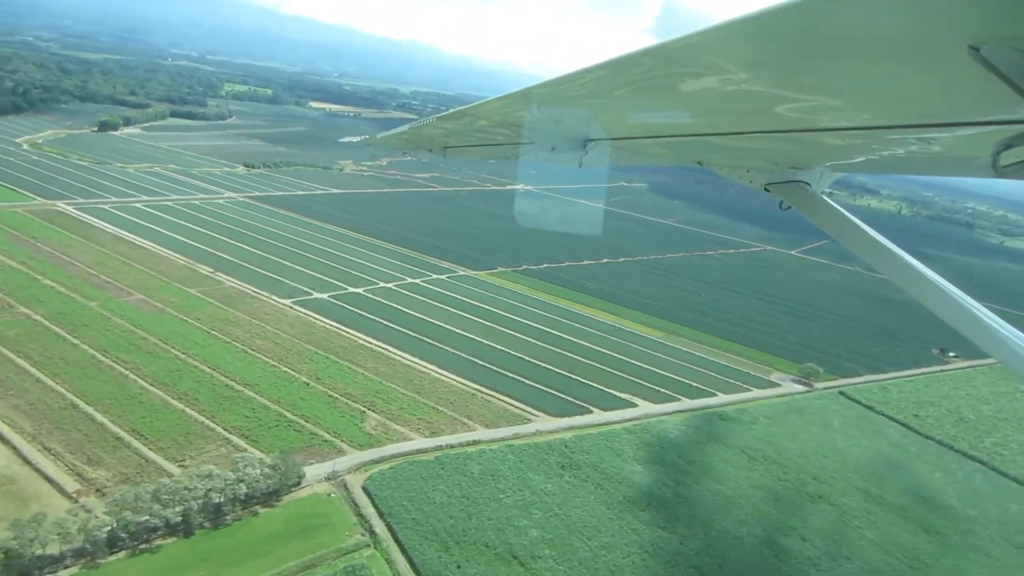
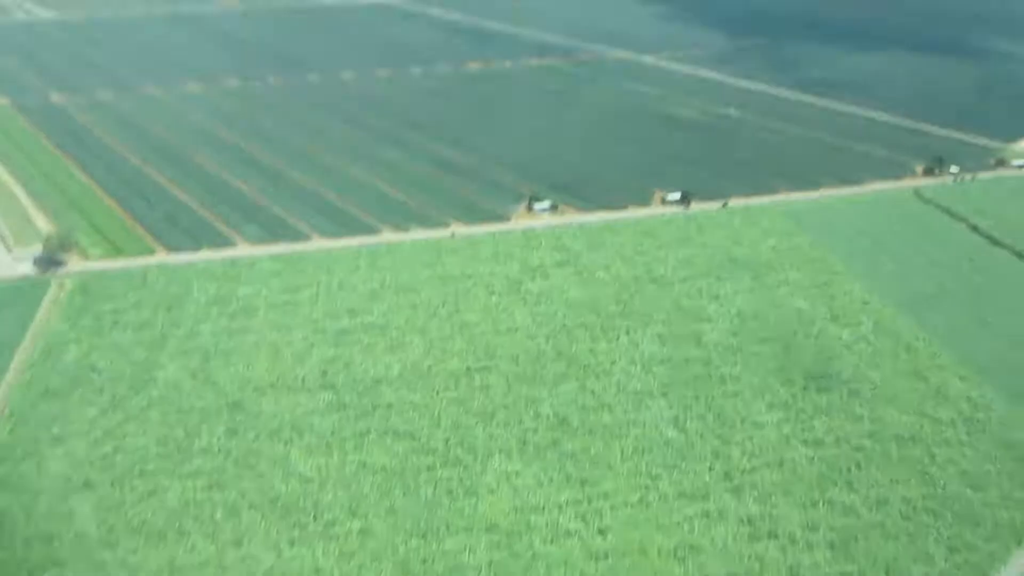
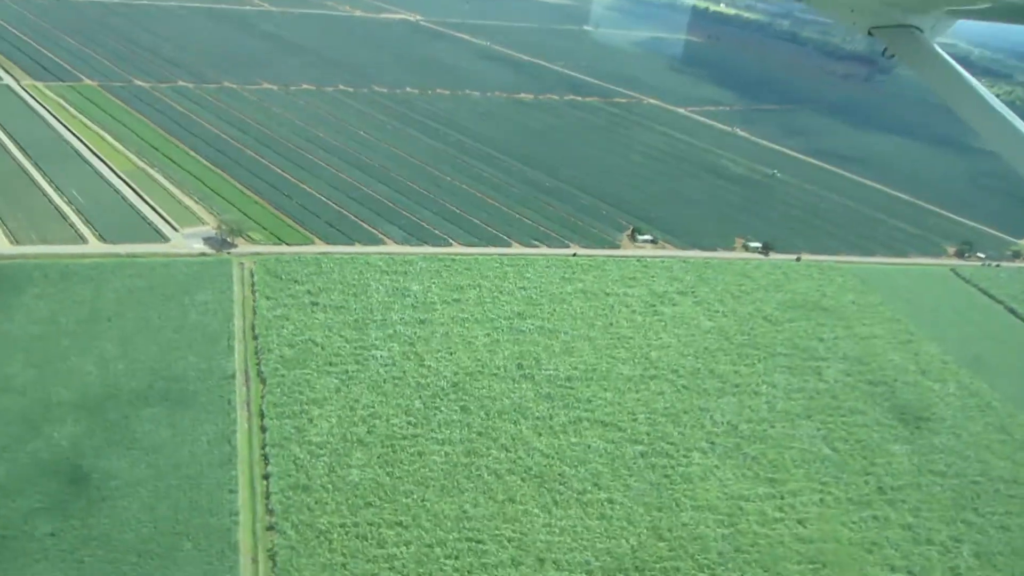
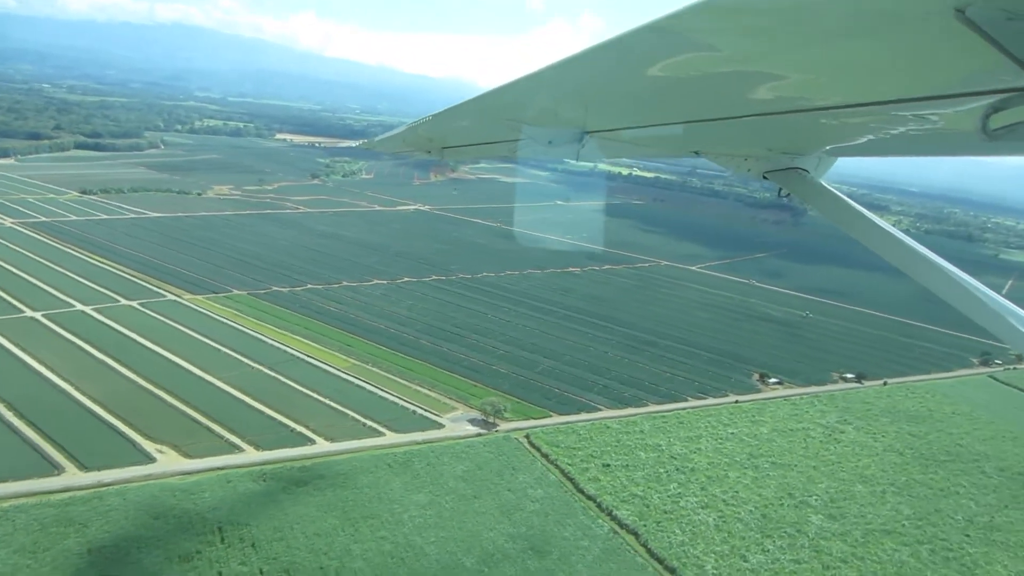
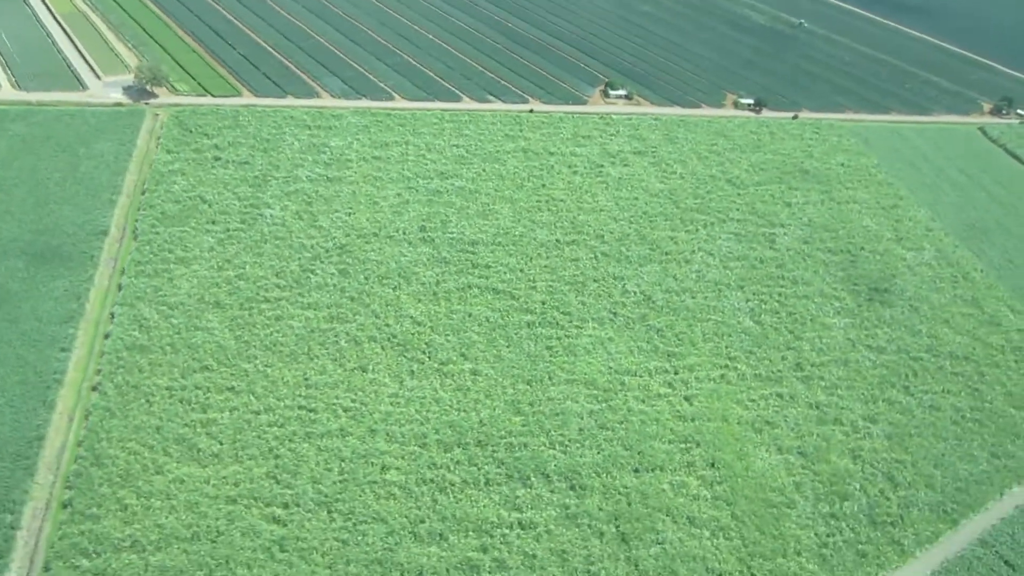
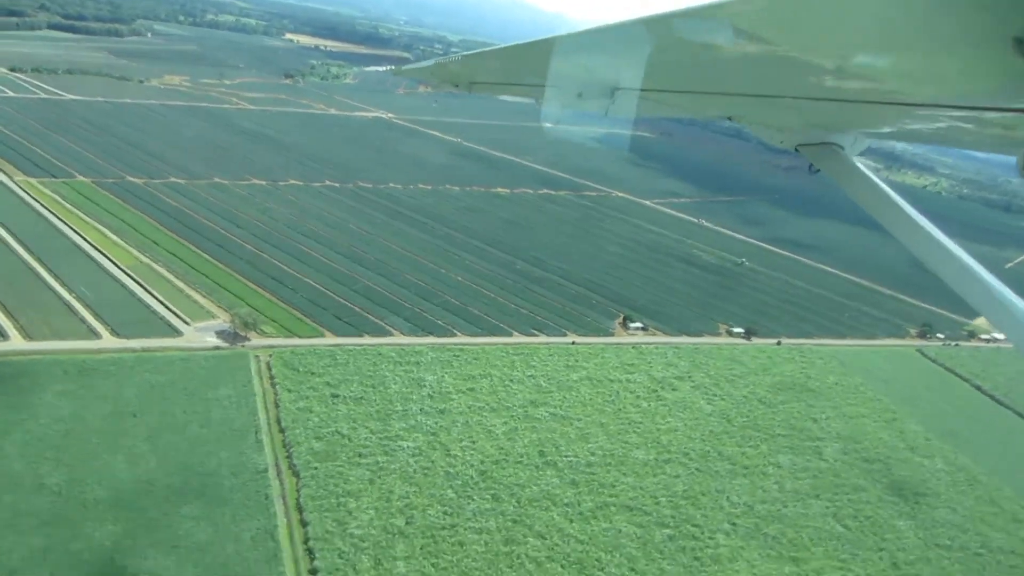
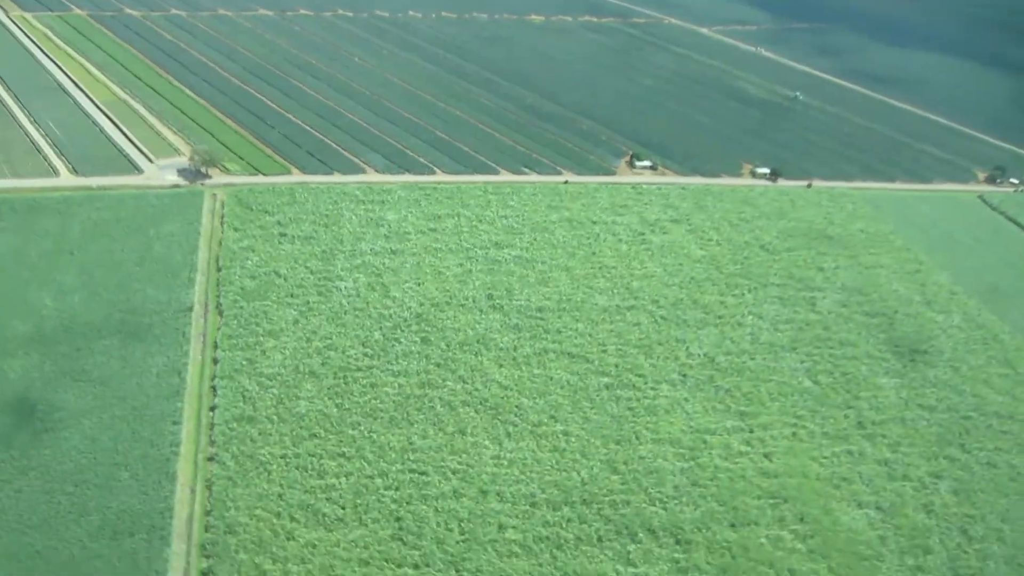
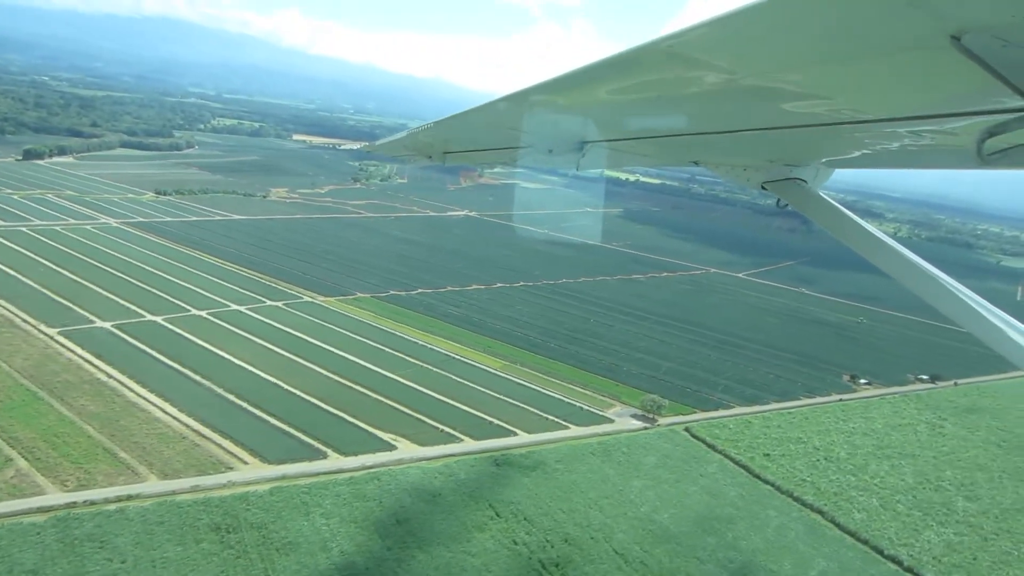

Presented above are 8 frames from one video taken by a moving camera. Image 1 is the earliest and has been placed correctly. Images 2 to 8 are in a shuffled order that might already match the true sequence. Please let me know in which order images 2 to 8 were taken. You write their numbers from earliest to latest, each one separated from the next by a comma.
8, 4, 6, 3, 7, 5, 2
